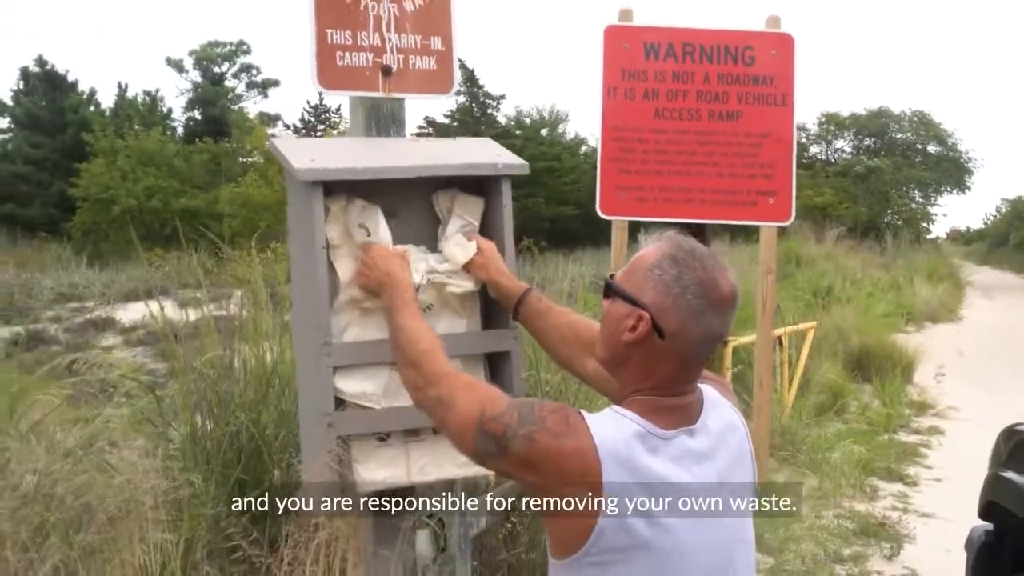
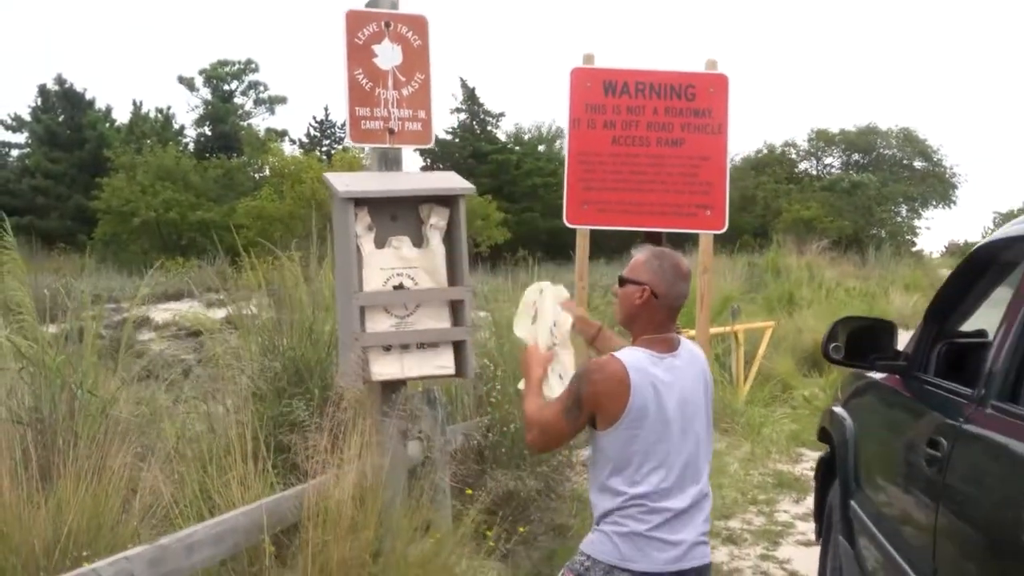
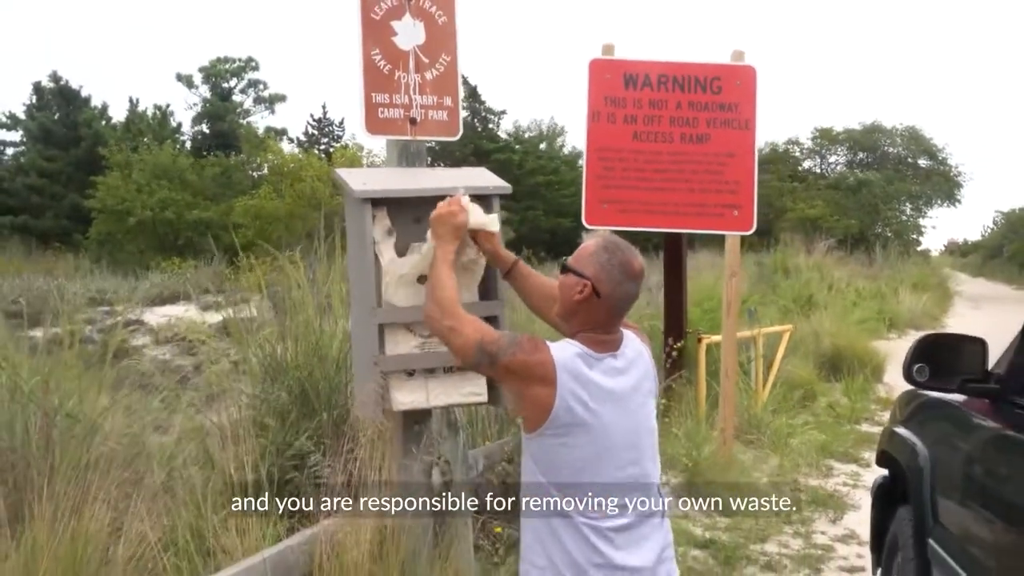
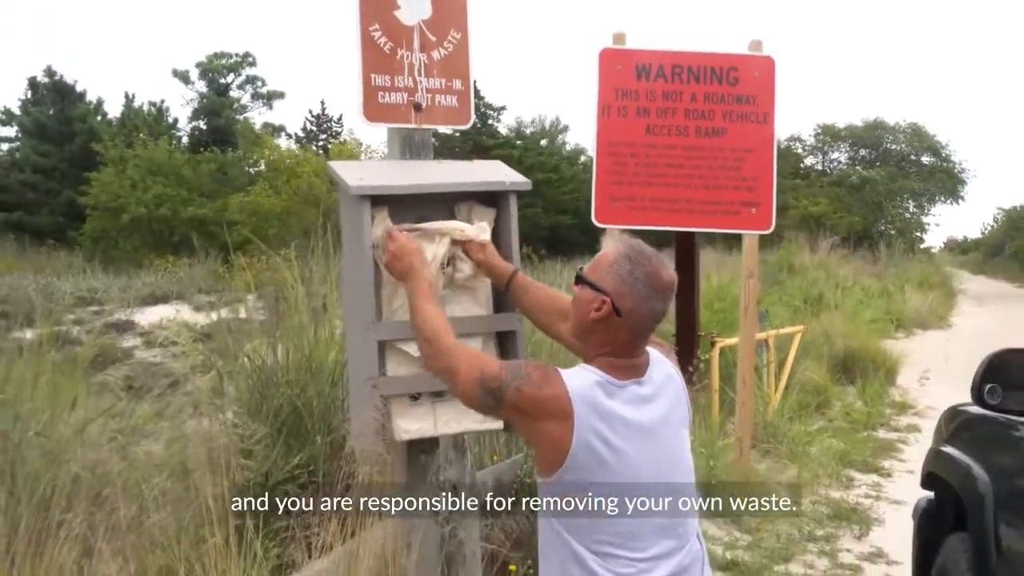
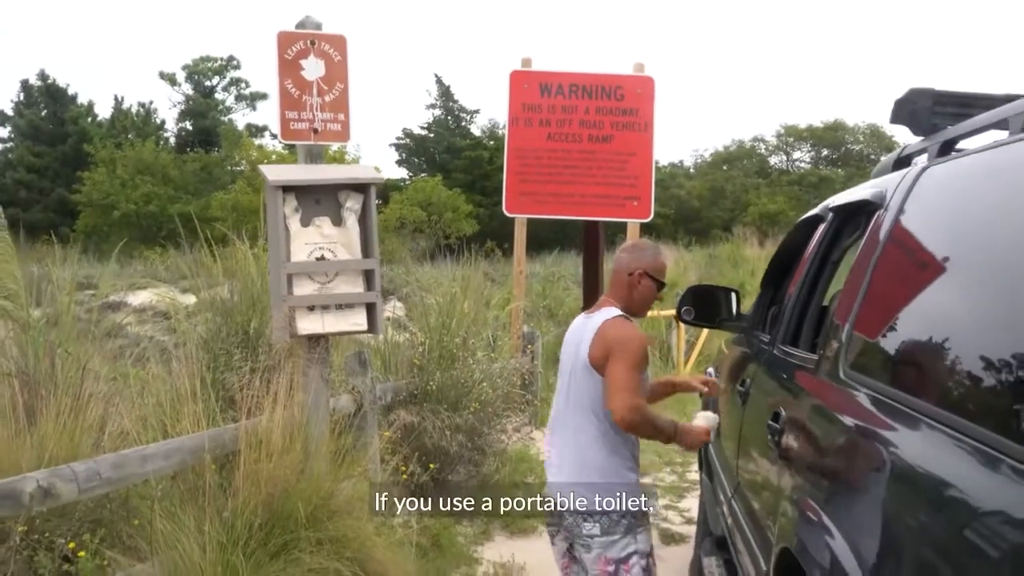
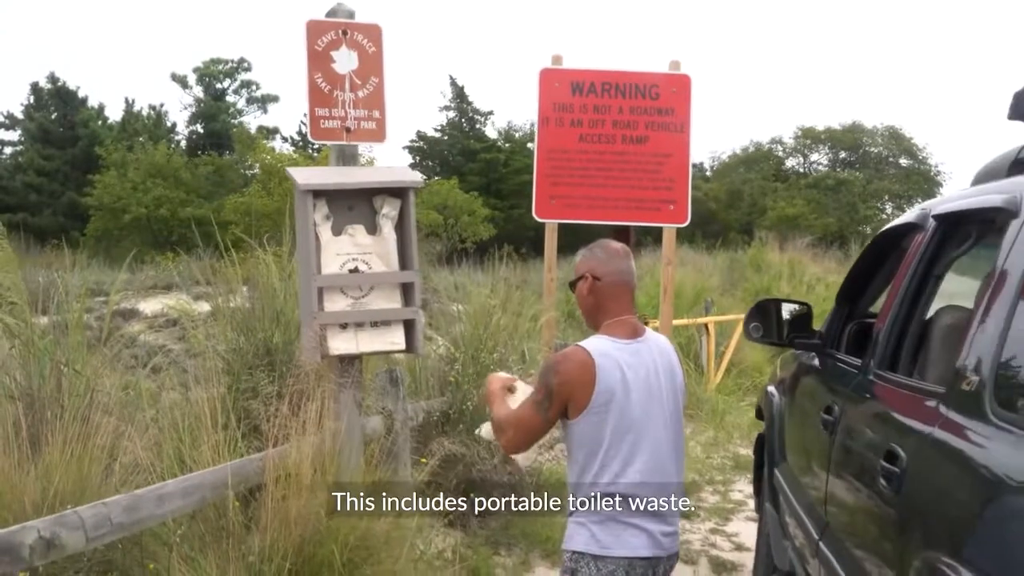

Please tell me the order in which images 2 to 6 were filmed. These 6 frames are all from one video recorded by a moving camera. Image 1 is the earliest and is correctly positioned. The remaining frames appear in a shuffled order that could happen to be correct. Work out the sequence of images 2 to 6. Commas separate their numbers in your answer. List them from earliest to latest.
4, 3, 2, 6, 5
